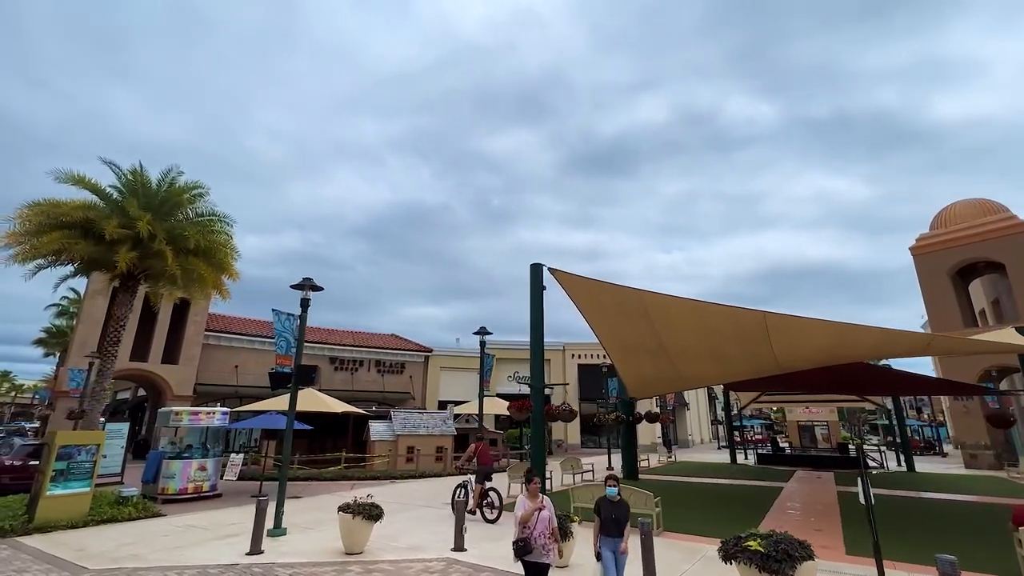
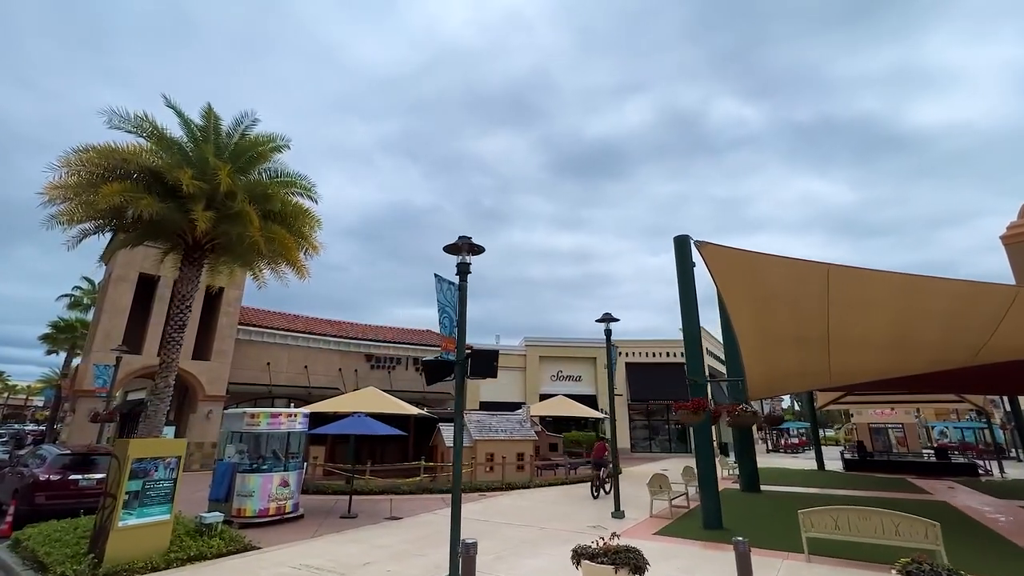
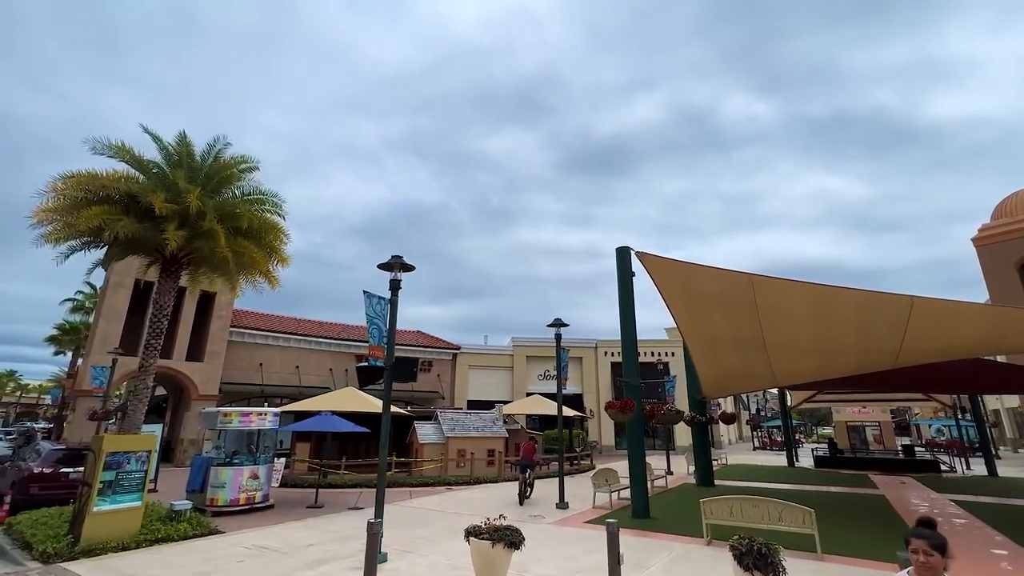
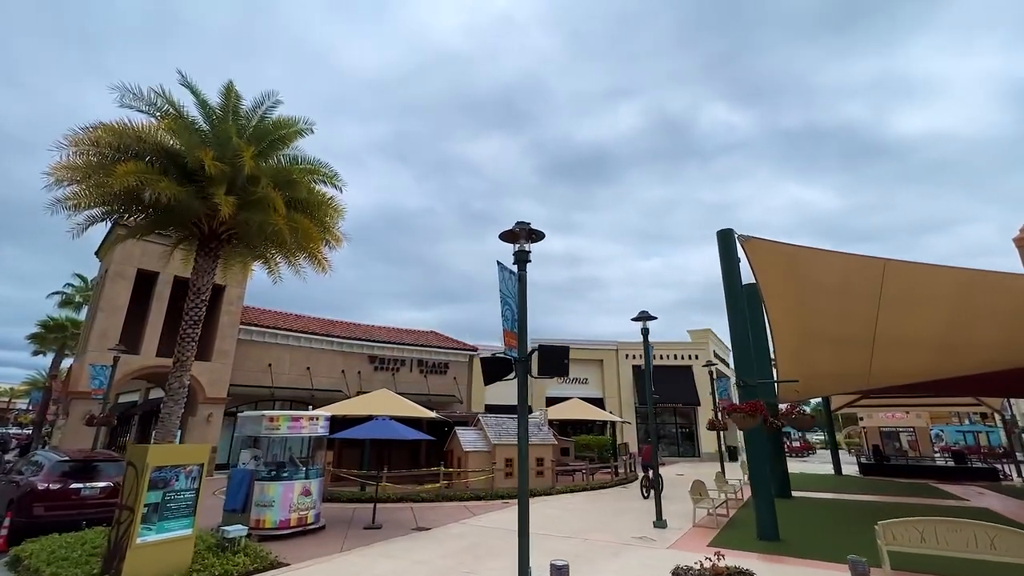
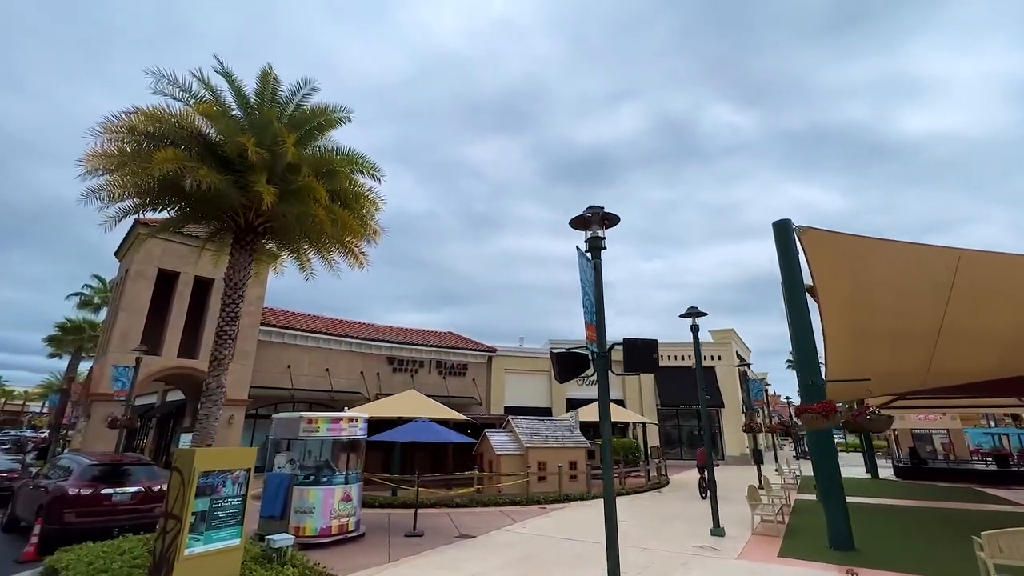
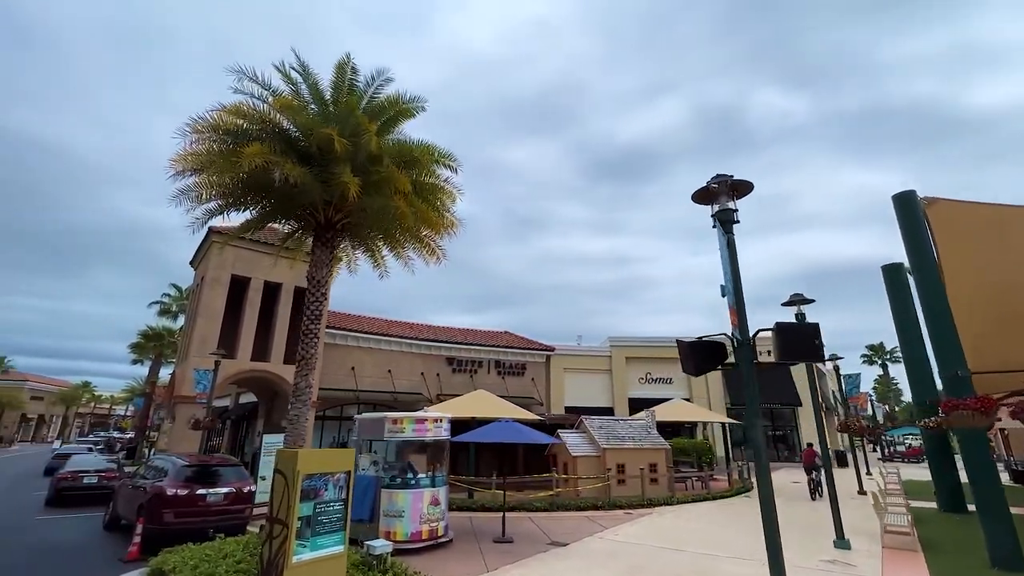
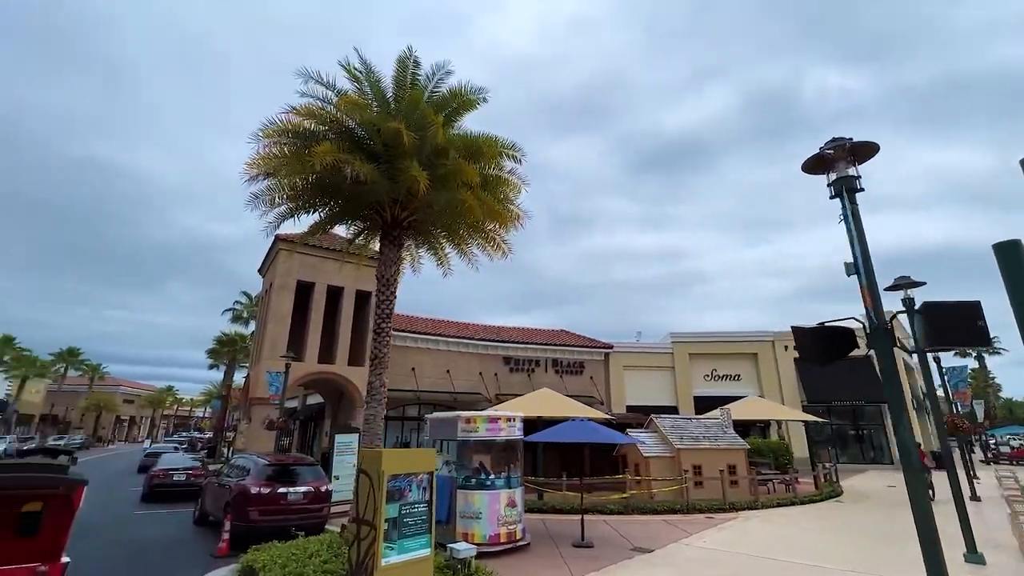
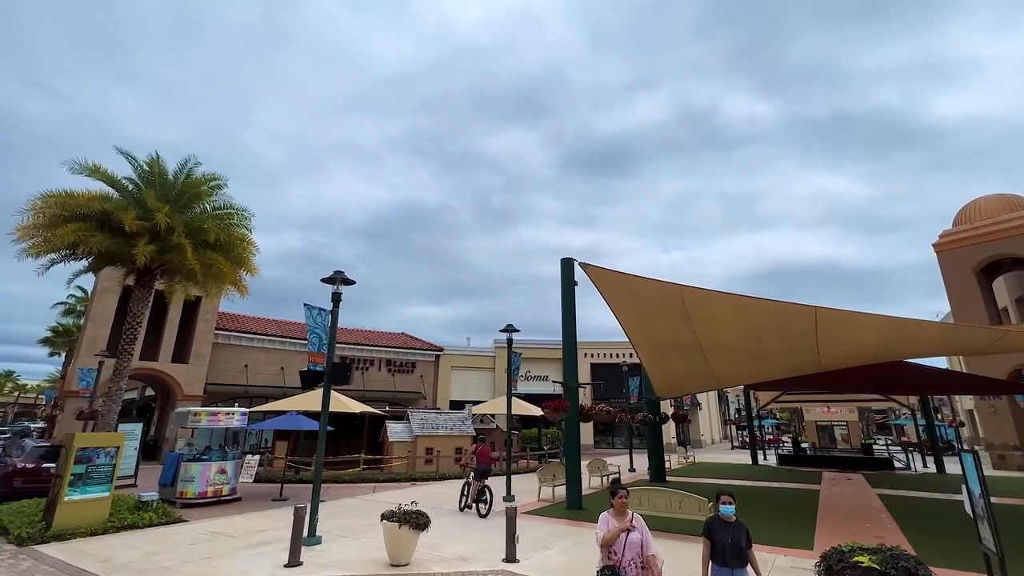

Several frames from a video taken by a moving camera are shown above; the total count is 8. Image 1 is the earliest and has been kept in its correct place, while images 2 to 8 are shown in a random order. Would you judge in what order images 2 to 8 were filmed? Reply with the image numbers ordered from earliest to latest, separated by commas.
8, 3, 2, 4, 5, 6, 7
